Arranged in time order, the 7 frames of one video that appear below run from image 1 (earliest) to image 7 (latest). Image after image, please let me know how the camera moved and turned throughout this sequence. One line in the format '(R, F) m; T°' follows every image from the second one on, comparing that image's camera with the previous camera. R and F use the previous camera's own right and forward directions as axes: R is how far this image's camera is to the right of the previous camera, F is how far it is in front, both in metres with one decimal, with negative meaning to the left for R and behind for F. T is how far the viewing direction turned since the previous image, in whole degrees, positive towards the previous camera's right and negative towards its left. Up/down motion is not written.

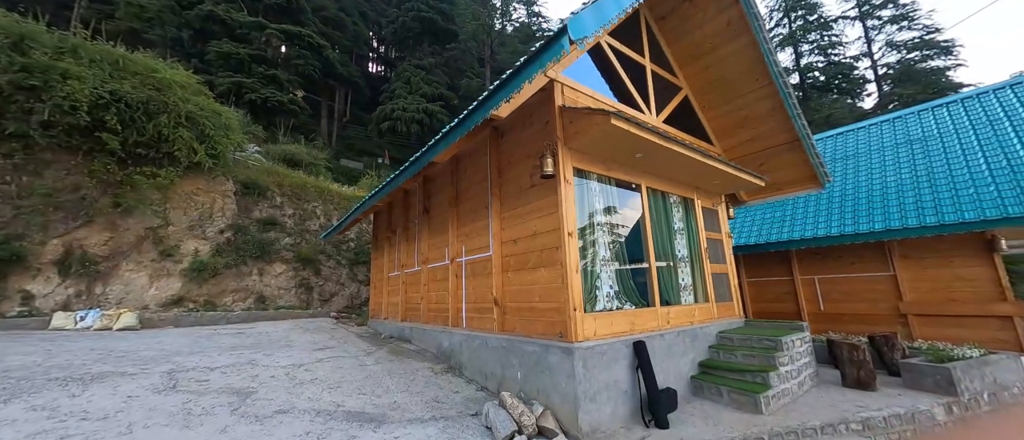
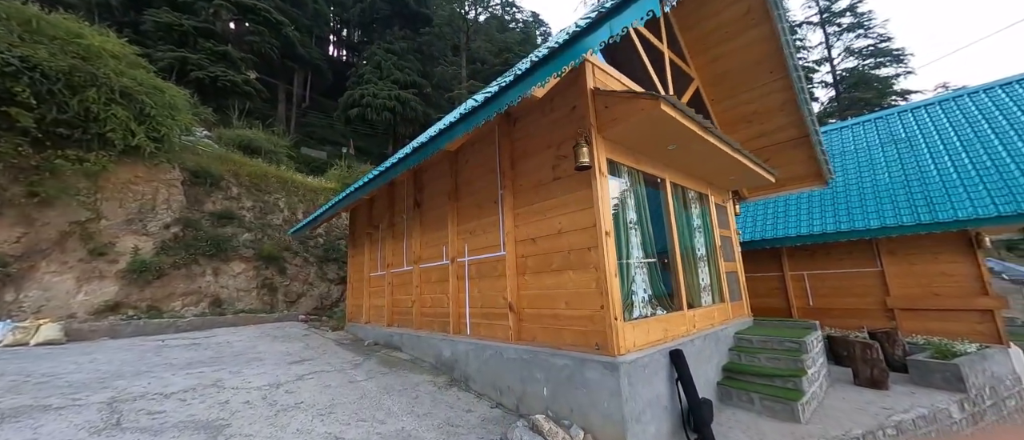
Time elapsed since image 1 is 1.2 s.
(-0.6, +0.5) m; +6°
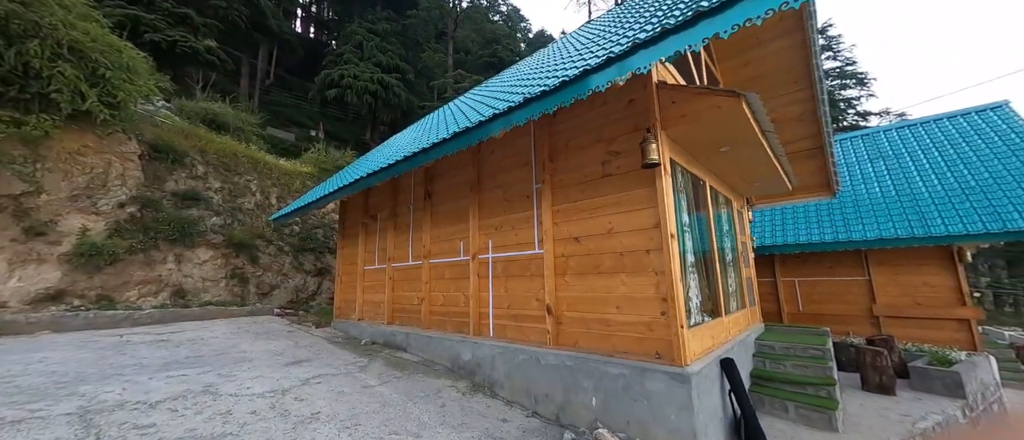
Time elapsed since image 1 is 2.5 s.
(-0.8, +0.3) m; +5°
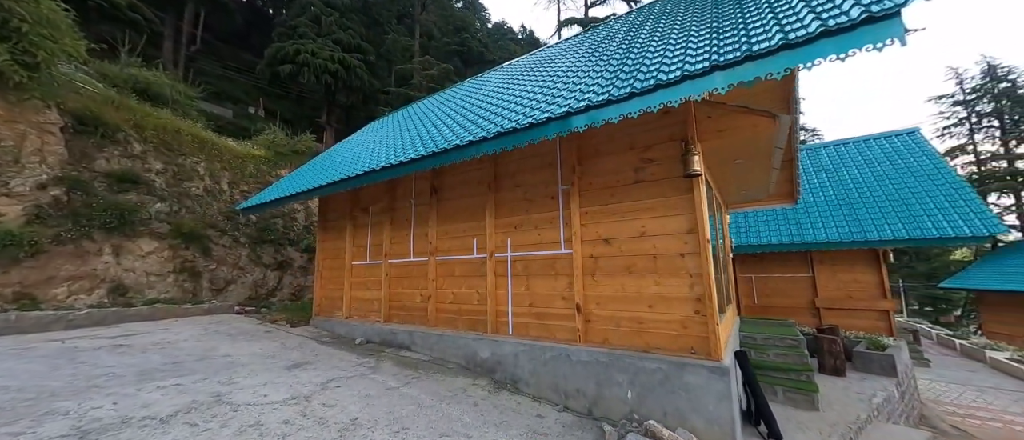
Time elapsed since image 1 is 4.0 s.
(-0.9, 0.0) m; +8°
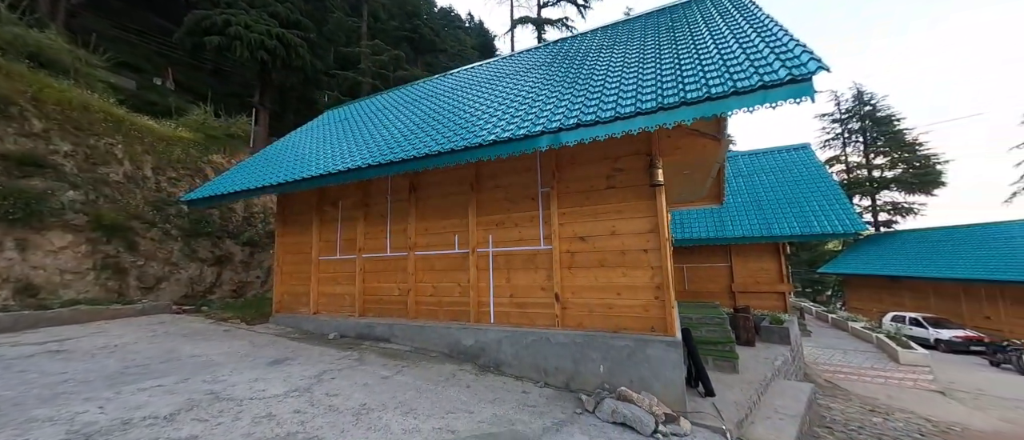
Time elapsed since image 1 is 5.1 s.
(-0.6, -0.4) m; +10°
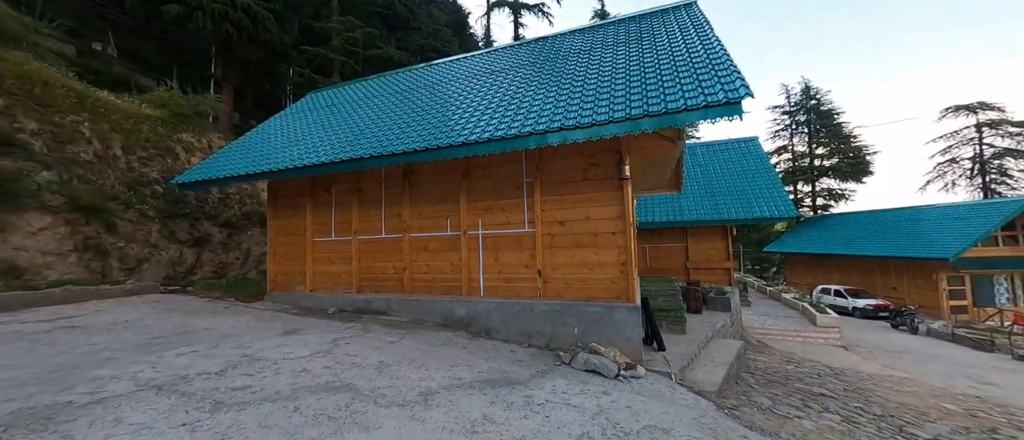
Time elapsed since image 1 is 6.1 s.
(-0.3, -0.7) m; +5°
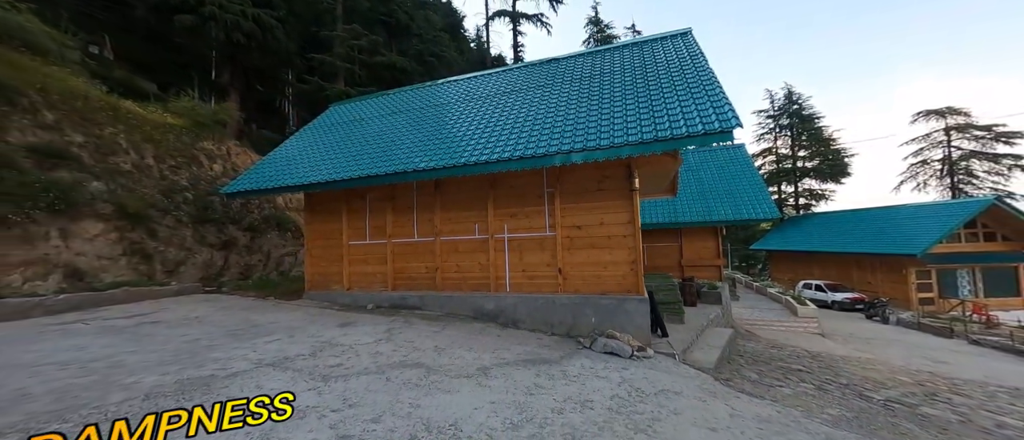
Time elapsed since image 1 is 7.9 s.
(-0.6, -0.8) m; +2°
